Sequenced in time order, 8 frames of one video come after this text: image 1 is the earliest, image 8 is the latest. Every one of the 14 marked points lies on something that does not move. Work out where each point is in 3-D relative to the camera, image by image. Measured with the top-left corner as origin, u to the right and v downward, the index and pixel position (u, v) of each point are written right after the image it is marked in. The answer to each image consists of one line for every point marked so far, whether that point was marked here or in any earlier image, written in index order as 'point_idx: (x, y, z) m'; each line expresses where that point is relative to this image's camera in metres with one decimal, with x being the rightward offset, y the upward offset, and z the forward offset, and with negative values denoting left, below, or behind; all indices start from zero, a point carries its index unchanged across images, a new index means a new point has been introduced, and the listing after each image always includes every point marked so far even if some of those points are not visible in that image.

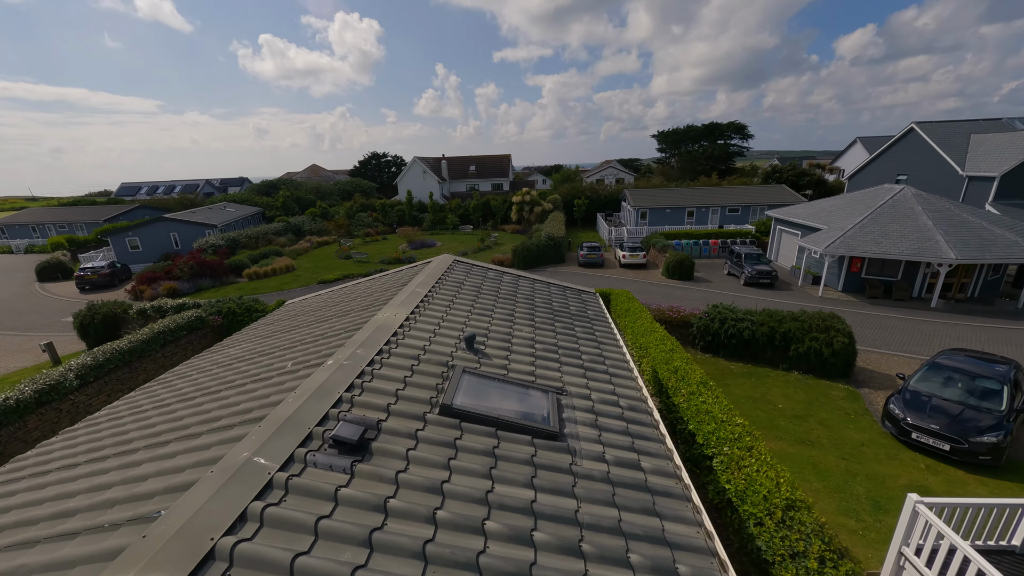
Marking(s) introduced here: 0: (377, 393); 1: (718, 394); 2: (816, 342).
0: (-1.2, -1.0, +3.5) m
1: (+3.3, -1.7, +6.3) m
2: (+7.7, -1.4, +10.0) m
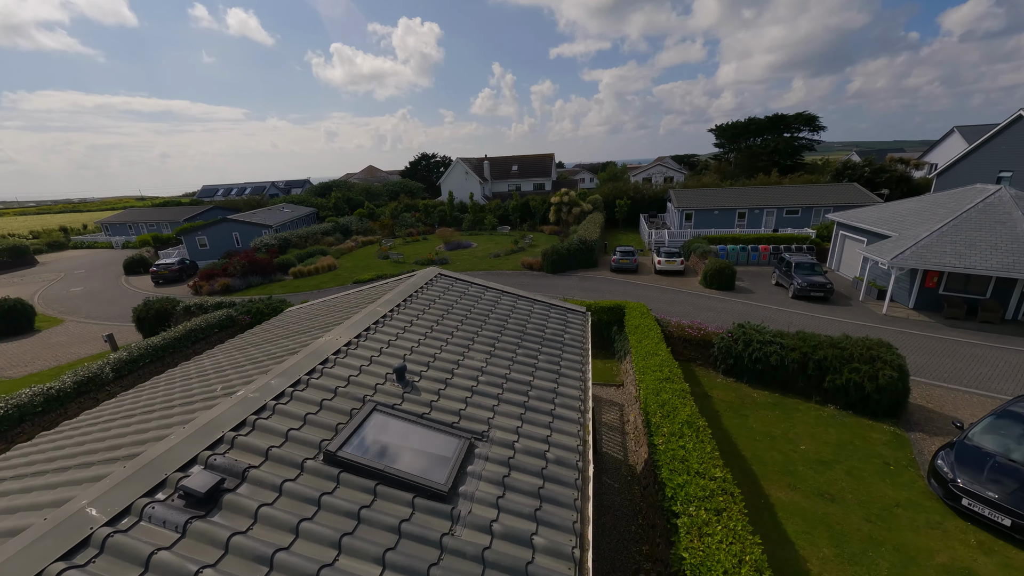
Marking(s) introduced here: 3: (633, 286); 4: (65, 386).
0: (-2.1, -1.3, +3.4) m
1: (+2.7, -2.1, +5.6) m
2: (+7.6, -1.9, +8.6) m
3: (+6.0, +0.1, +19.6) m
4: (-10.1, -2.2, +8.8) m
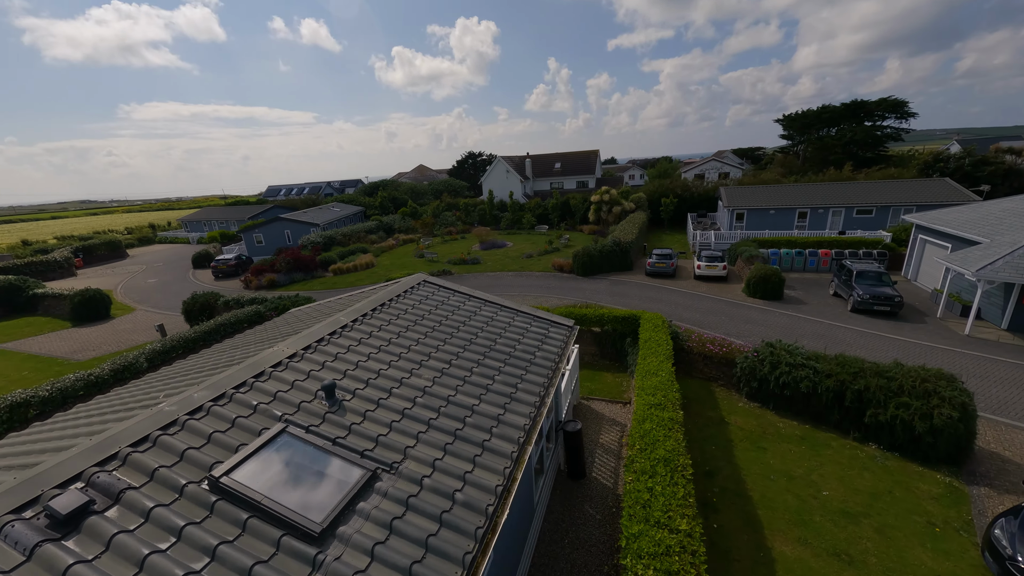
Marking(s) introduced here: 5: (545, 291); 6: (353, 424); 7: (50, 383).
0: (-3.0, -1.4, +3.4) m
1: (+2.1, -2.4, +4.9) m
2: (+7.3, -2.3, +7.3) m
3: (+7.3, -0.2, +18.4) m
4: (-10.2, -2.1, +9.7) m
5: (+1.7, -0.1, +19.7) m
6: (-1.6, -1.4, +4.1) m
7: (-10.7, -2.2, +9.0) m
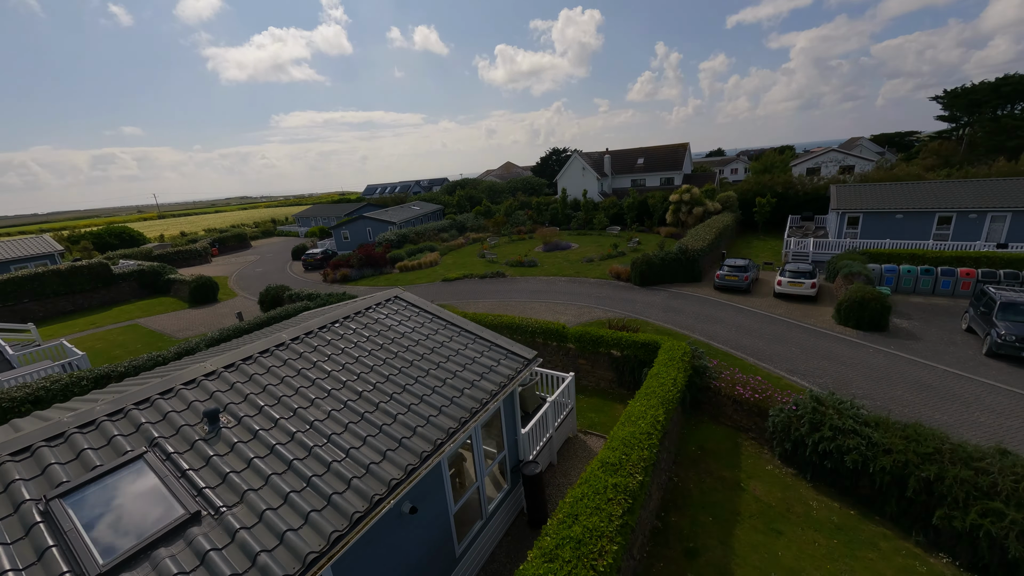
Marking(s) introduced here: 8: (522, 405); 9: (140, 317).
0: (-4.5, -1.7, +3.7) m
1: (+0.7, -2.9, +4.0) m
2: (+6.3, -3.0, +5.1) m
3: (+9.0, -0.9, +15.9) m
4: (-10.1, -1.9, +11.5) m
5: (+3.9, -0.5, +18.5) m
6: (-3.1, -1.7, +4.1) m
7: (-10.8, -2.0, +11.0) m
8: (+0.2, -2.6, +8.6) m
9: (-18.9, -1.6, +19.8) m
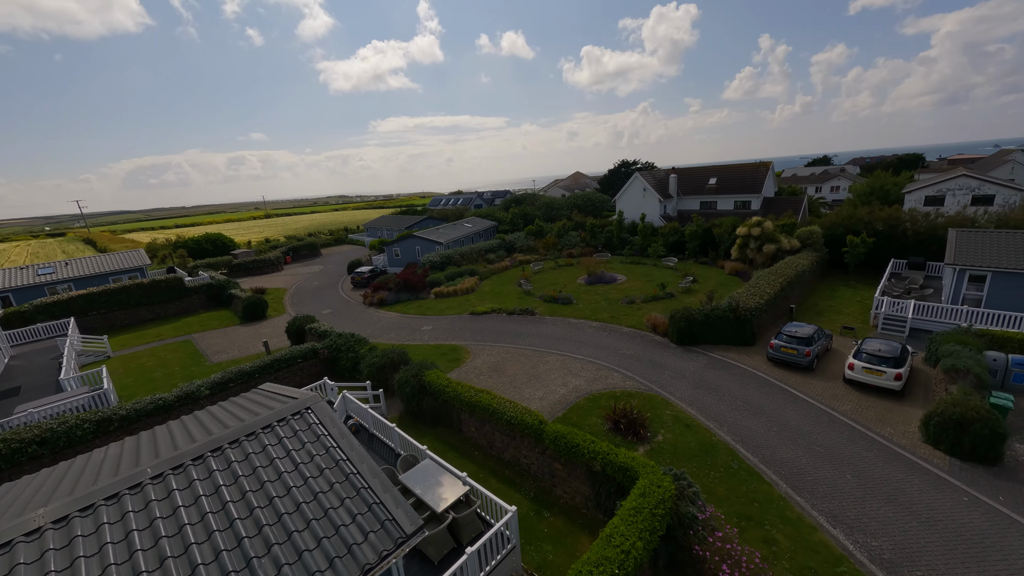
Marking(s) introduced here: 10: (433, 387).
0: (-6.6, -3.4, +3.4) m
1: (-1.4, -5.0, +2.8) m
2: (+4.3, -5.4, +2.9) m
3: (+9.0, -3.6, +13.0) m
4: (-10.6, -3.4, +12.2) m
5: (+4.5, -2.9, +16.4) m
6: (-5.0, -3.5, +3.5) m
7: (-11.4, -3.4, +11.7) m
8: (-1.1, -4.6, +7.4) m
9: (-17.7, -2.6, +21.9) m
10: (-2.4, -3.0, +11.9) m
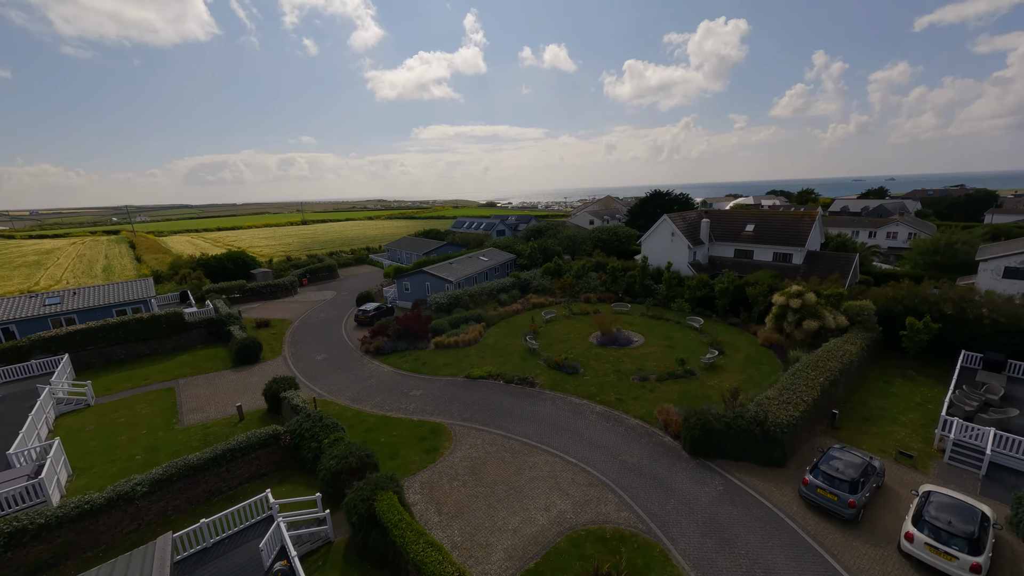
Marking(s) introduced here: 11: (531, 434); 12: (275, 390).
0: (-8.1, -6.0, +2.0) m
1: (-3.2, -7.8, +0.9) m
2: (+2.5, -8.6, +0.5) m
3: (+8.0, -7.3, +10.3) m
4: (-11.5, -5.9, +11.0) m
5: (+3.8, -6.5, +14.1) m
6: (-6.6, -6.2, +1.9) m
7: (-12.3, -5.9, +10.6) m
8: (-2.5, -7.6, +5.5) m
9: (-17.8, -4.9, +21.2) m
10: (-3.4, -6.0, +10.1) m
11: (+0.8, -6.0, +16.3) m
12: (-10.3, -4.4, +16.8) m
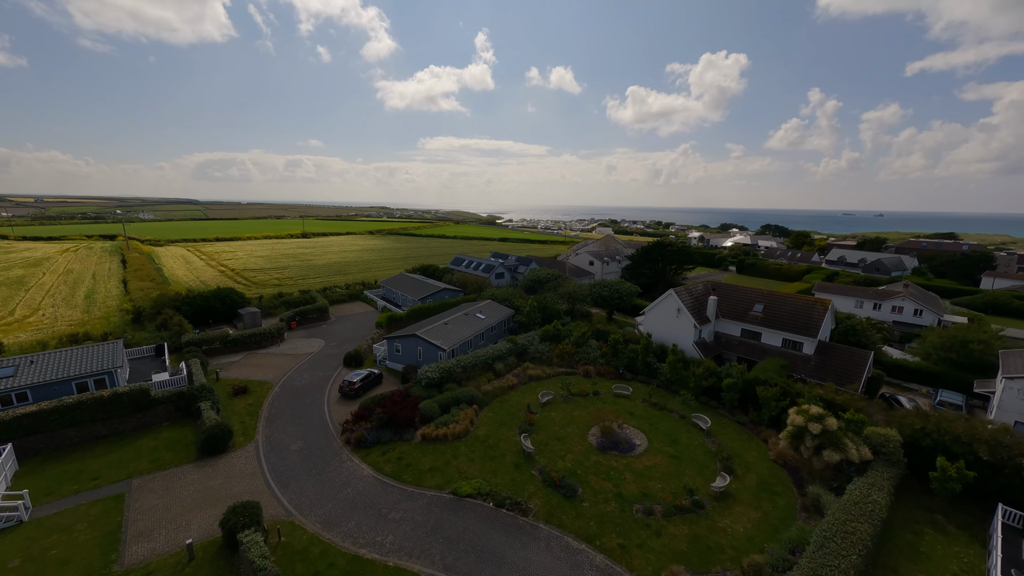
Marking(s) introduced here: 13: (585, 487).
0: (-8.4, -10.3, -0.1) m
1: (-3.6, -12.3, -1.2) m
2: (+2.0, -13.5, -1.6) m
3: (+7.5, -12.7, +8.3) m
4: (-11.9, -10.3, +8.8) m
5: (+3.4, -11.8, +12.1) m
6: (-6.9, -10.6, -0.2) m
7: (-12.7, -10.2, +8.4) m
8: (-2.9, -12.4, +3.3) m
9: (-18.2, -9.3, +19.0) m
10: (-3.7, -10.9, +8.1) m
11: (+0.4, -11.3, +14.3) m
12: (-10.6, -9.1, +14.8) m
13: (+3.7, -10.1, +19.8) m
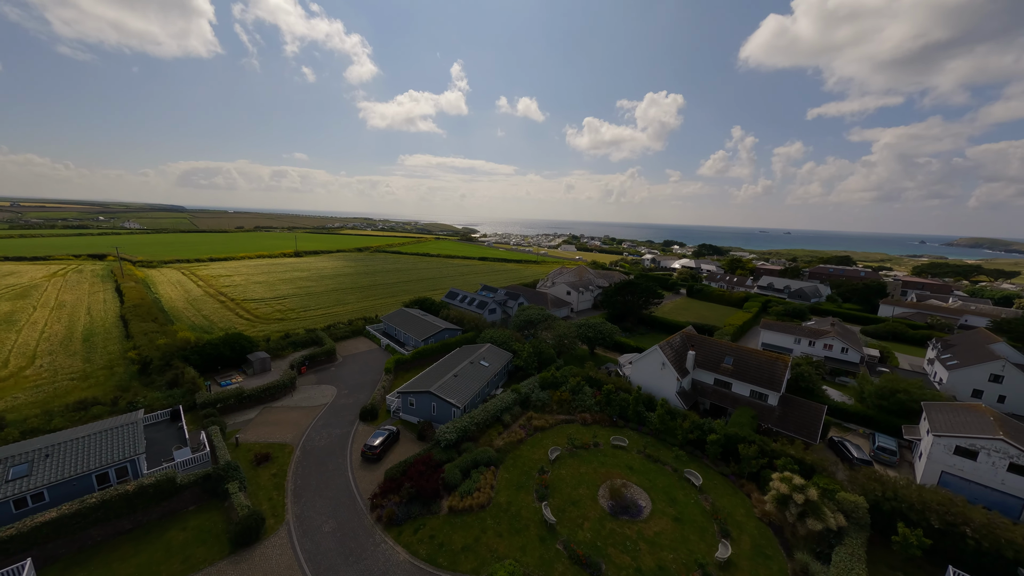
0: (-6.3, -14.7, +1.1) m
1: (-1.4, -16.7, +0.2) m
2: (+4.2, -17.8, 0.0) m
3: (+9.3, -17.4, +10.1) m
4: (-10.1, -15.0, +10.0) m
5: (+5.0, -16.6, +13.7) m
6: (-4.8, -15.0, +1.2) m
7: (-10.9, -14.8, +9.6) m
8: (-0.9, -16.8, +4.8) m
9: (-16.8, -14.2, +20.0) m
10: (-1.9, -15.5, +9.5) m
11: (+2.0, -16.1, +15.8) m
12: (-9.0, -13.8, +16.0) m
13: (+5.1, -15.0, +21.5) m
